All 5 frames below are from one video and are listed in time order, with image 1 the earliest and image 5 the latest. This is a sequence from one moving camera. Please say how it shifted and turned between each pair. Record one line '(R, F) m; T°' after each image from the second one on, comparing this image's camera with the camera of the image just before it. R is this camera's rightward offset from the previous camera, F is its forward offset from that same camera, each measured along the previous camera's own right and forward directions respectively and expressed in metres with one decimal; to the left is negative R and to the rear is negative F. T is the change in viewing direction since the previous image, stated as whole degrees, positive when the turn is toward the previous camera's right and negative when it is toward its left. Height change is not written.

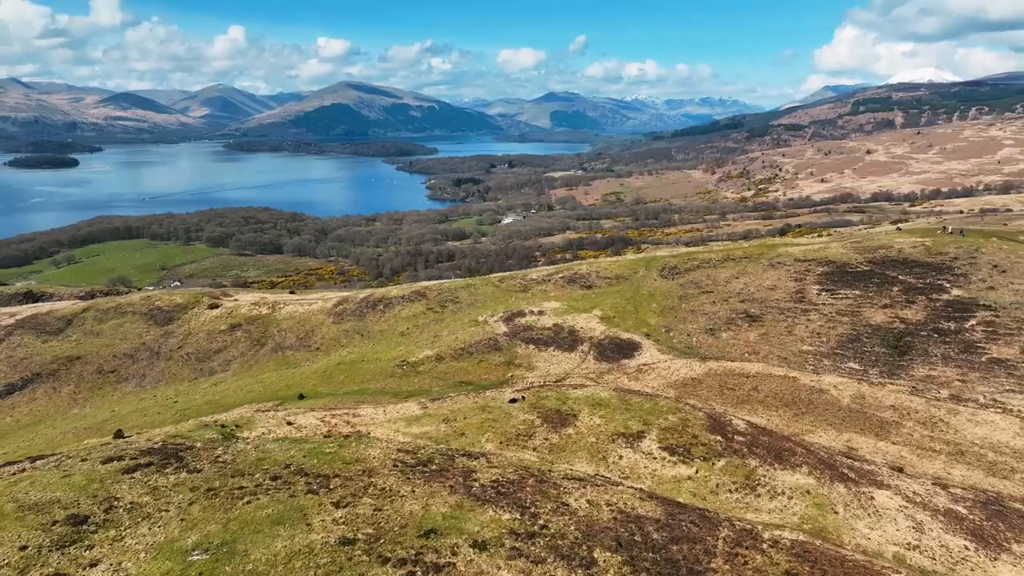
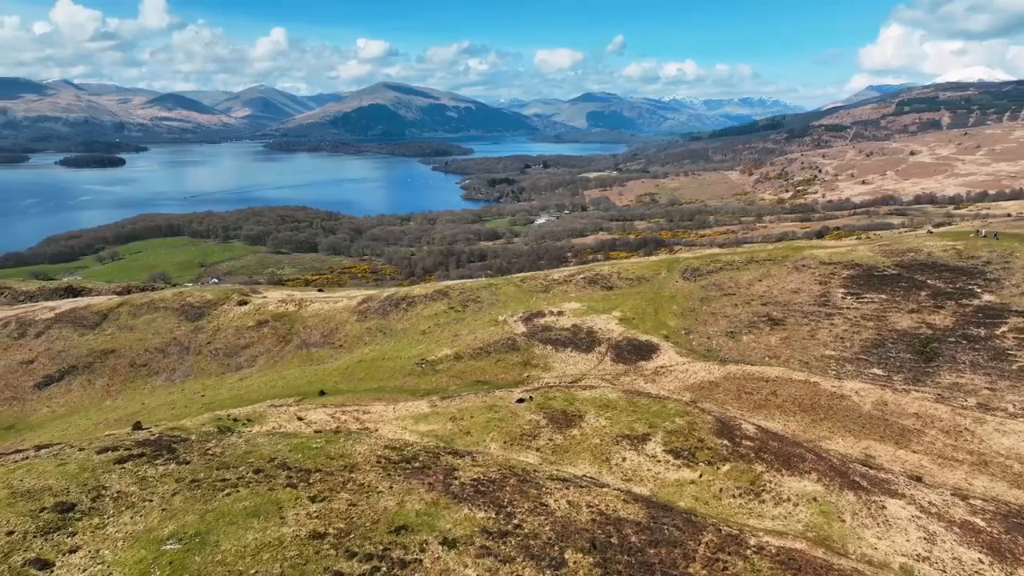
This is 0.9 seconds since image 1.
(+0.9, 0.0) m; -2°
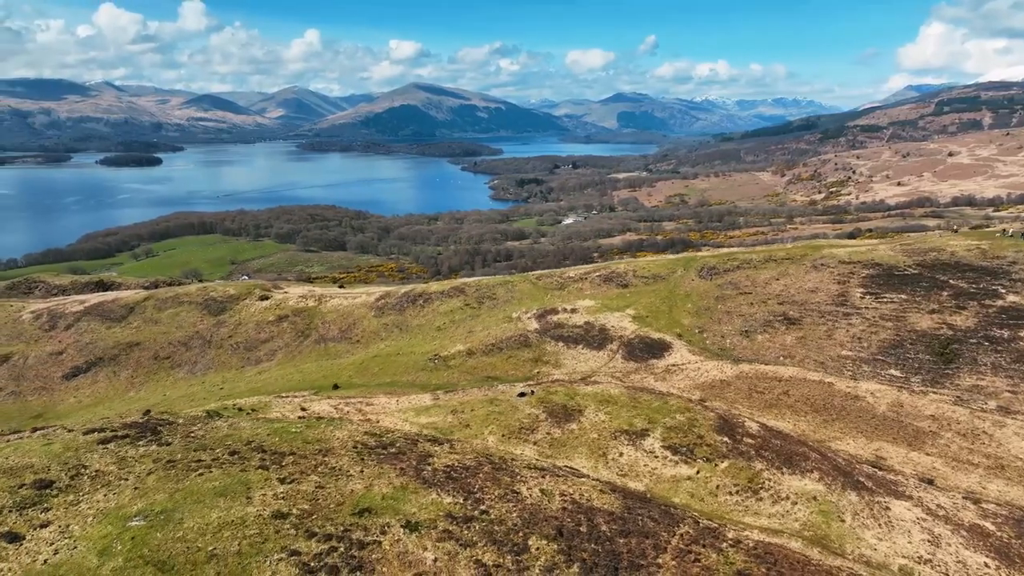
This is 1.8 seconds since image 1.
(+1.0, +0.1) m; -2°
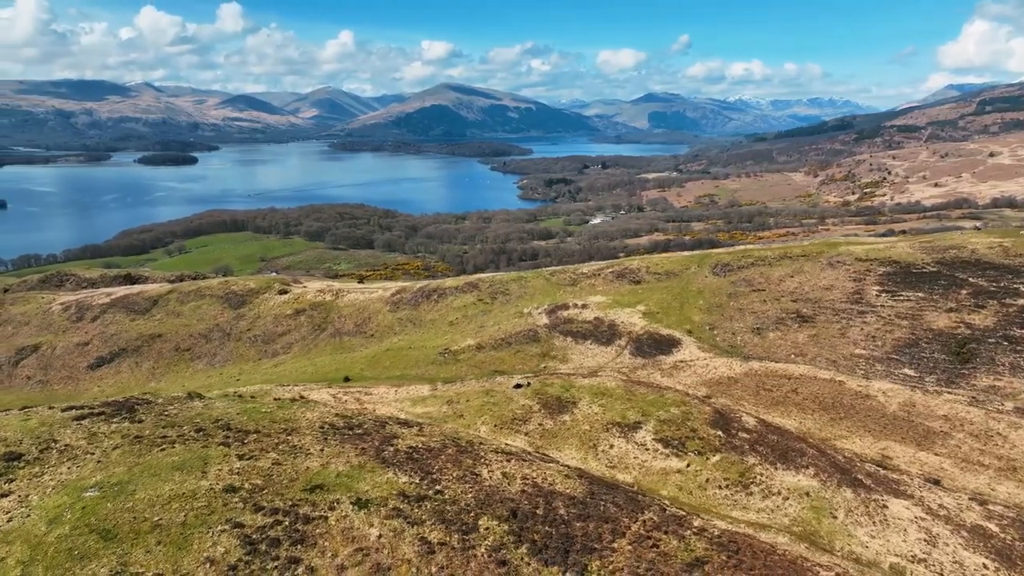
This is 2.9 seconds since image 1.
(+1.2, +0.1) m; -2°
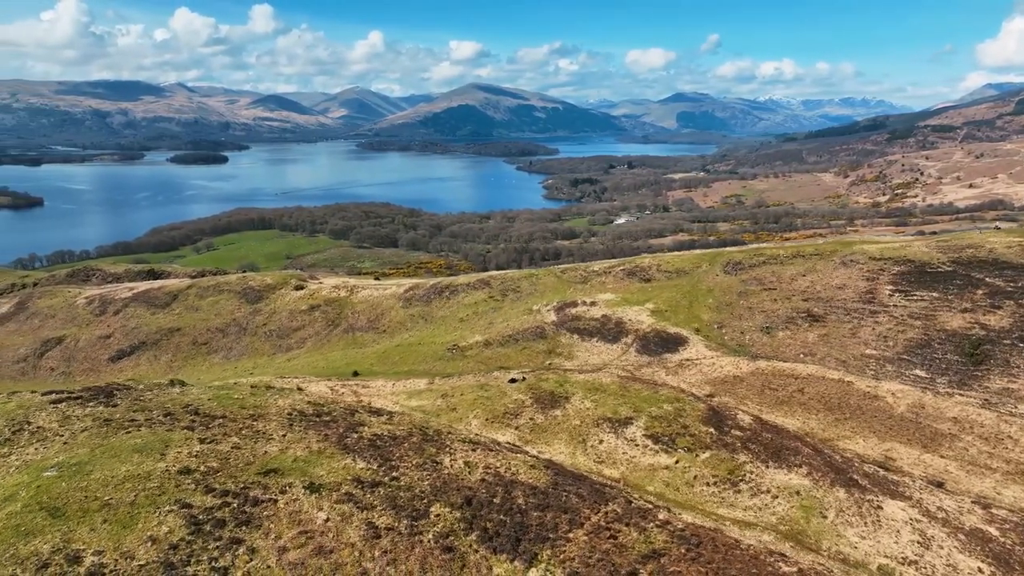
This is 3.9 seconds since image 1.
(+1.1, +0.1) m; -2°
